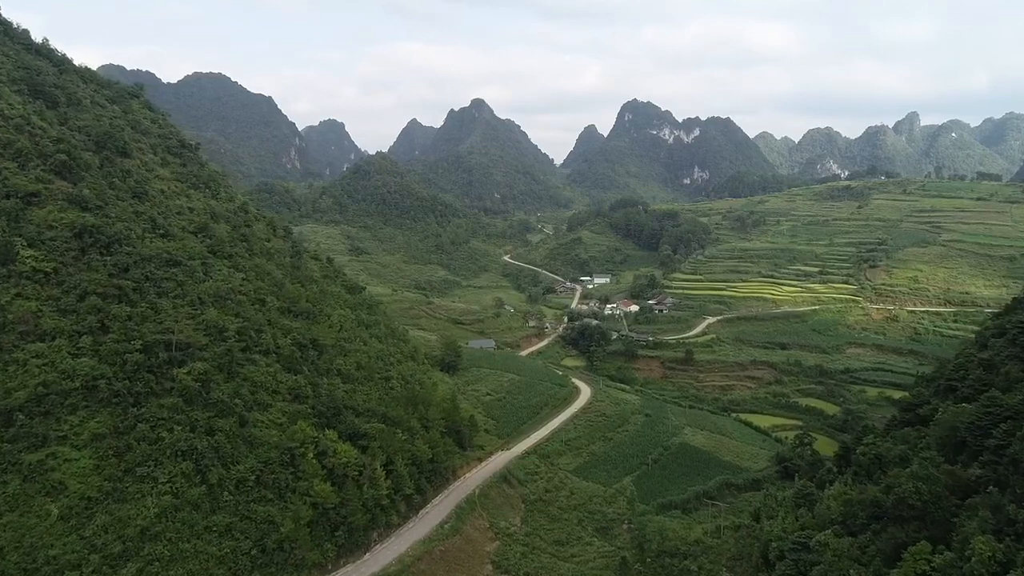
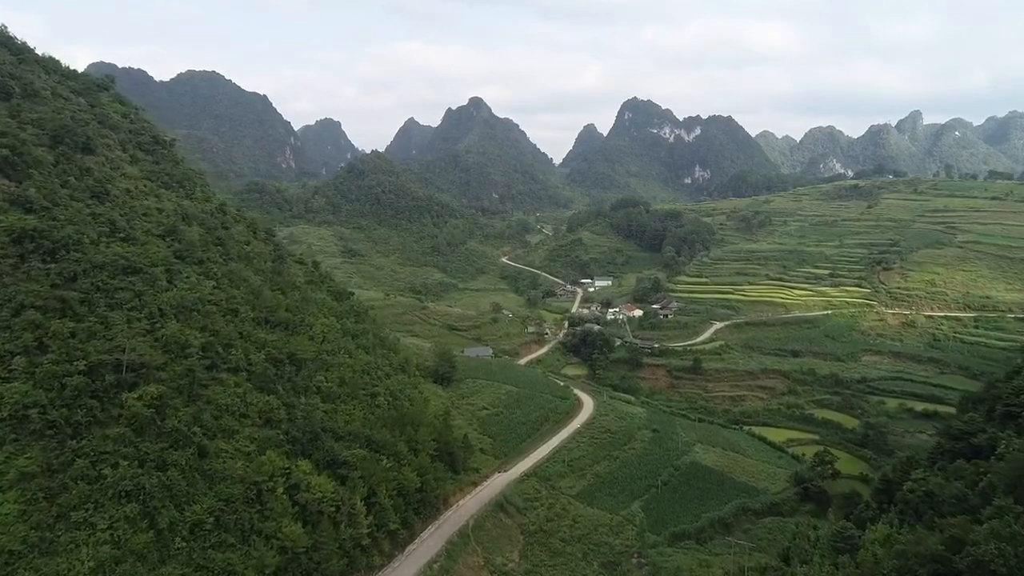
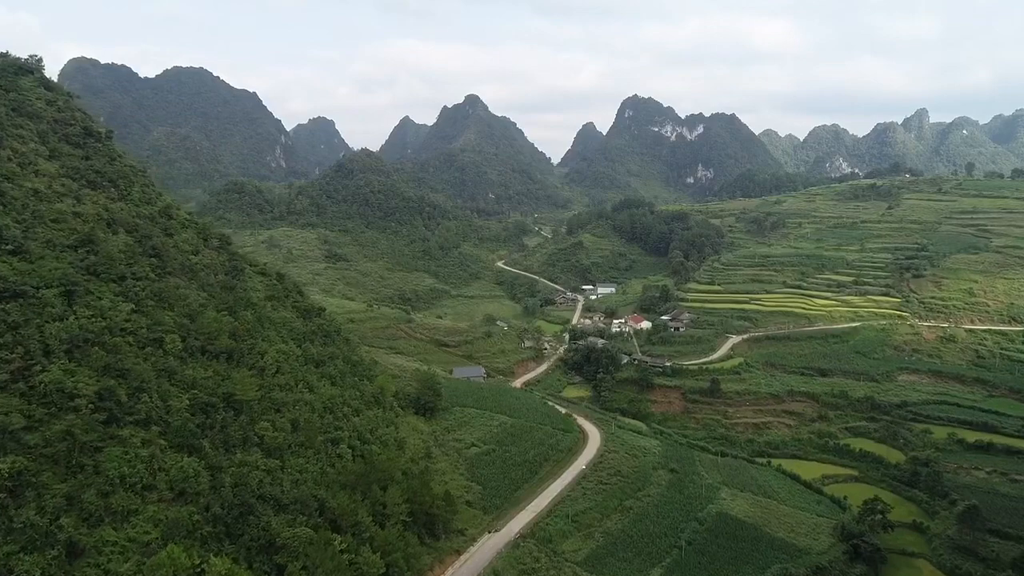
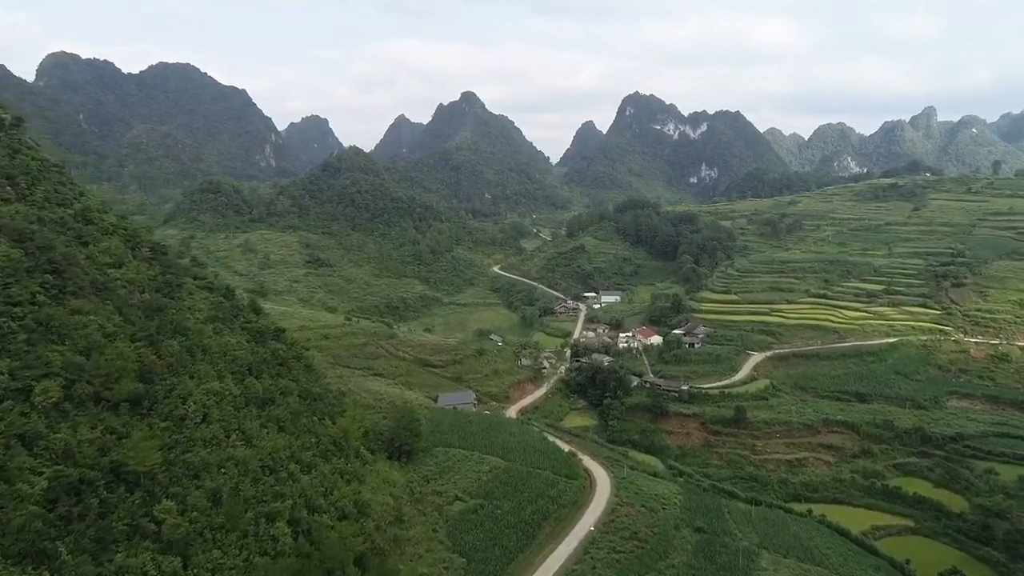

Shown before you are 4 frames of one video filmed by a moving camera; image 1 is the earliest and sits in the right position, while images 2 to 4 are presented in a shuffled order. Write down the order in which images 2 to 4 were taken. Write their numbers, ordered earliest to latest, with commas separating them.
2, 3, 4
